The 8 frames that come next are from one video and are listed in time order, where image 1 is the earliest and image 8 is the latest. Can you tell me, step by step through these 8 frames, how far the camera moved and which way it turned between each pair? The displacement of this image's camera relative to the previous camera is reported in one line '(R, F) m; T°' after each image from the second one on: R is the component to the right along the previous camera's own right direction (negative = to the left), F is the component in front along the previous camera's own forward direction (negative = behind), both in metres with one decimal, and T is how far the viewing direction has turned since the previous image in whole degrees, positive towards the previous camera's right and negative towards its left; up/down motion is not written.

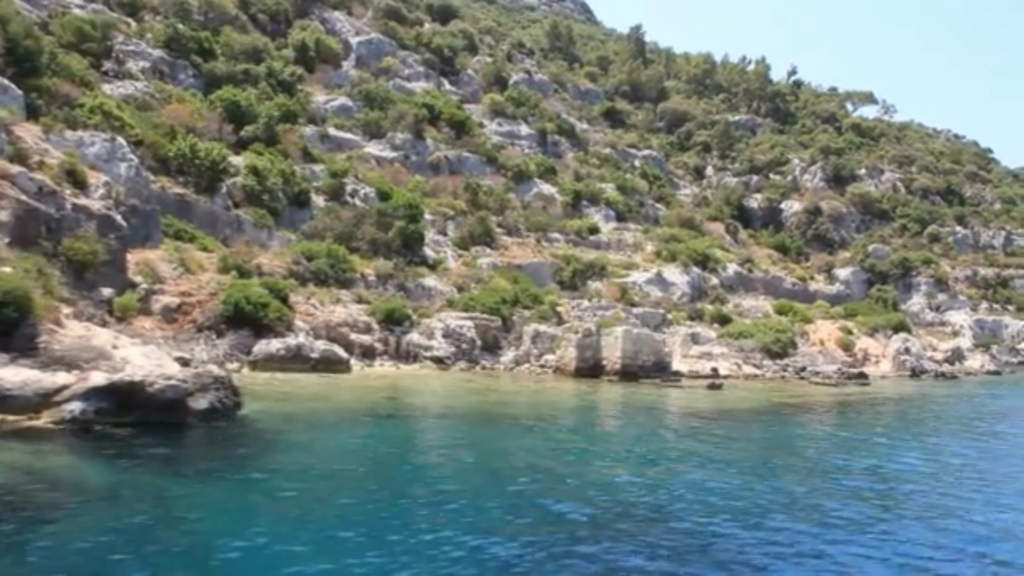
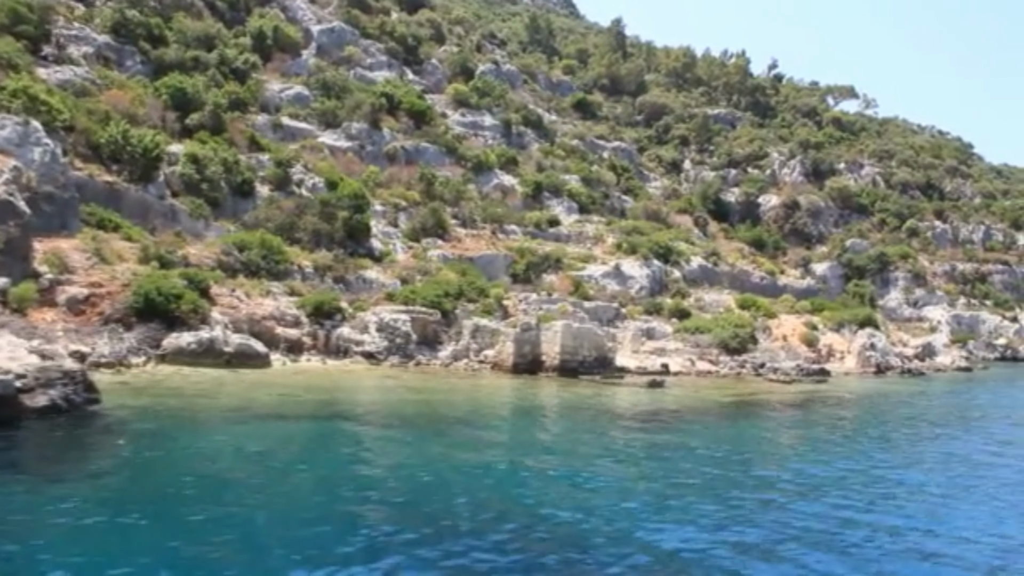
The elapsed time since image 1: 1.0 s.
(+1.4, +1.6) m; 0°
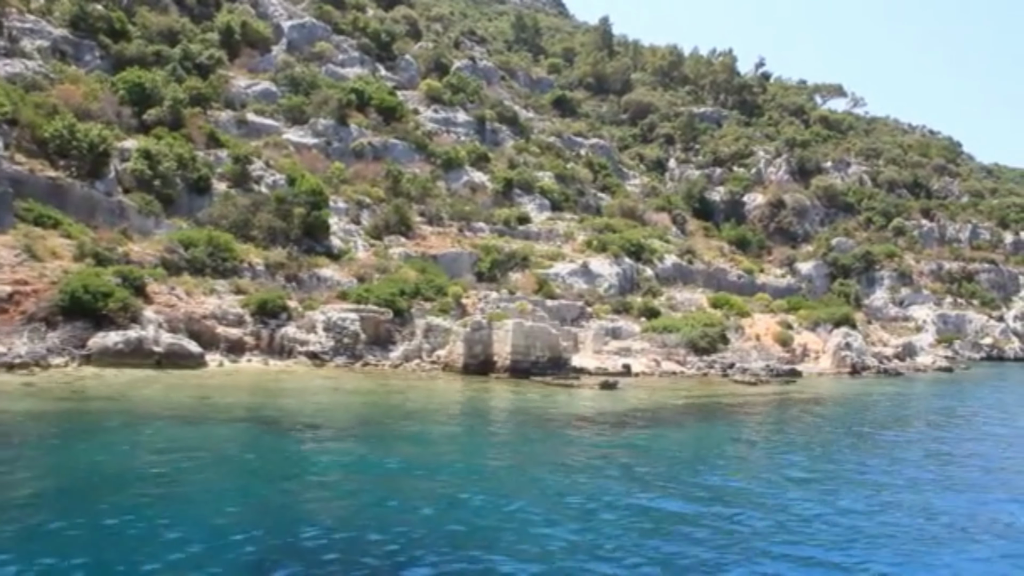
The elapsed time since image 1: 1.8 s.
(+1.1, +1.3) m; 0°
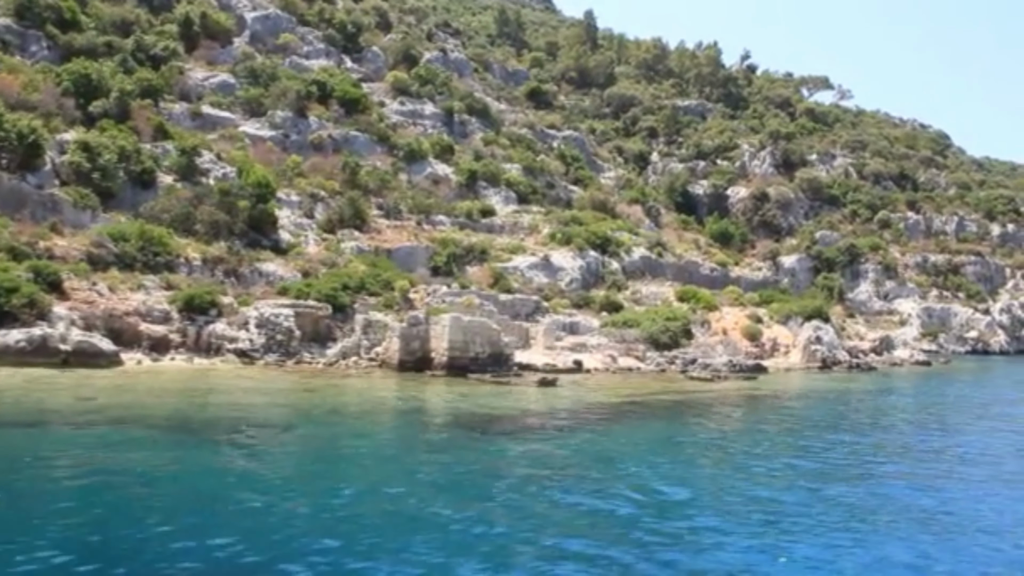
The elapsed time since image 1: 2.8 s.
(+1.4, +1.6) m; 0°
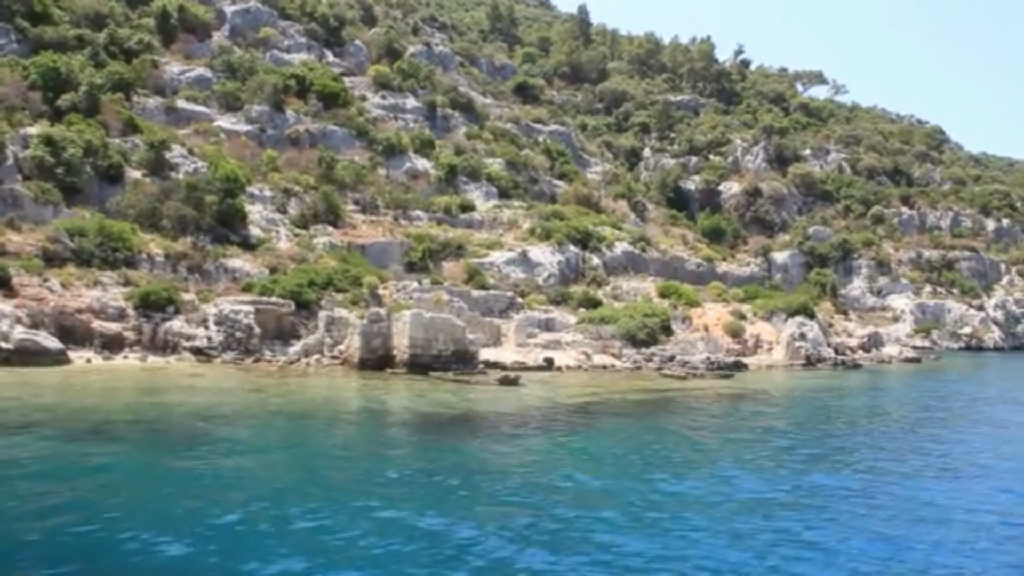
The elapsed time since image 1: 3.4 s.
(+0.8, +1.0) m; 0°
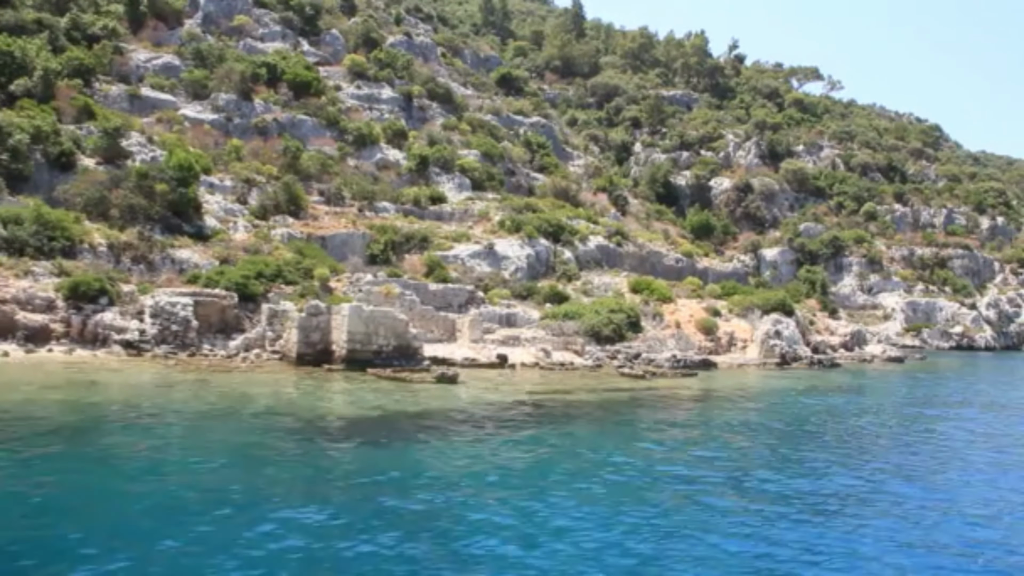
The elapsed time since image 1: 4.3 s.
(+1.2, +1.4) m; 0°
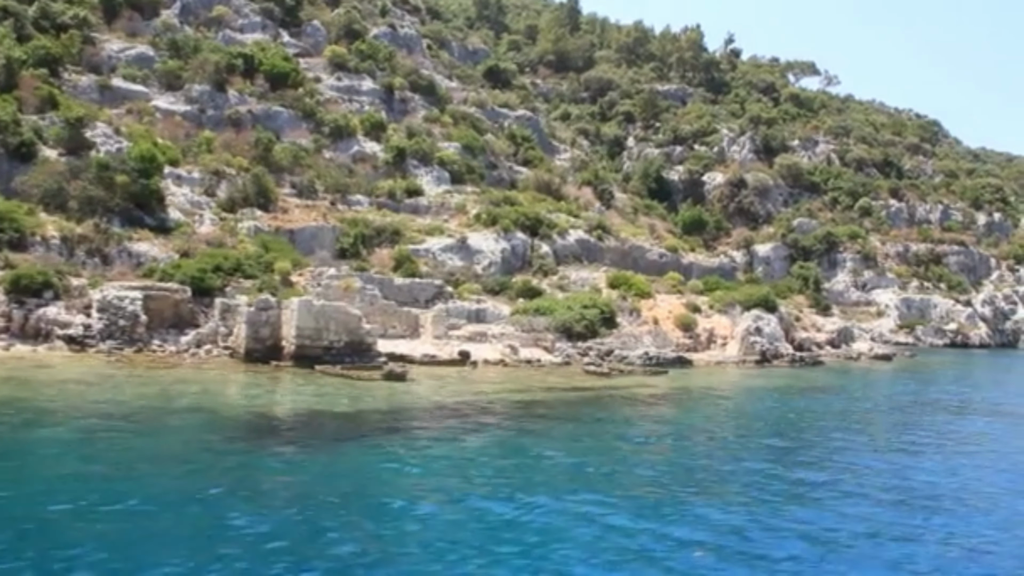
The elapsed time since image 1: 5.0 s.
(+1.0, +1.1) m; 0°
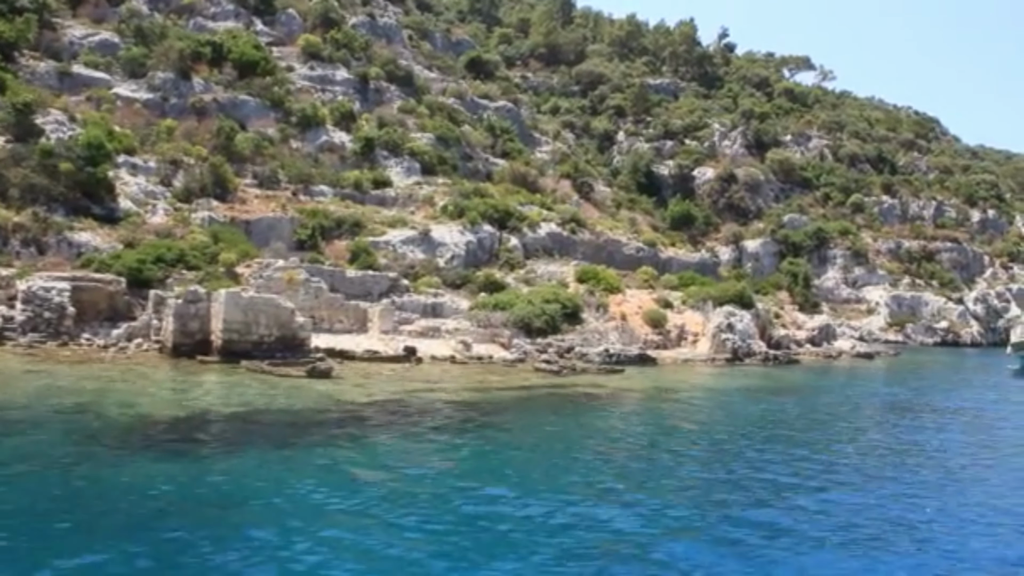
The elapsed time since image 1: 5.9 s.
(+1.2, +1.4) m; 0°
